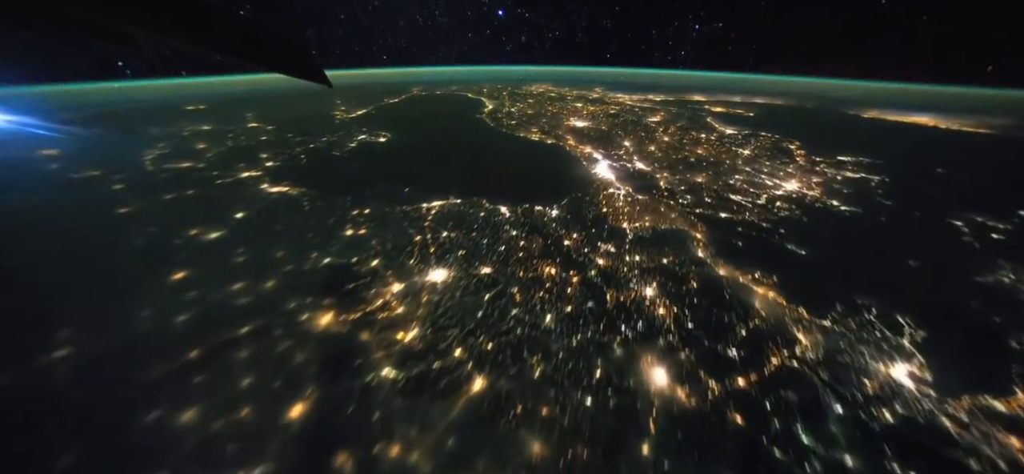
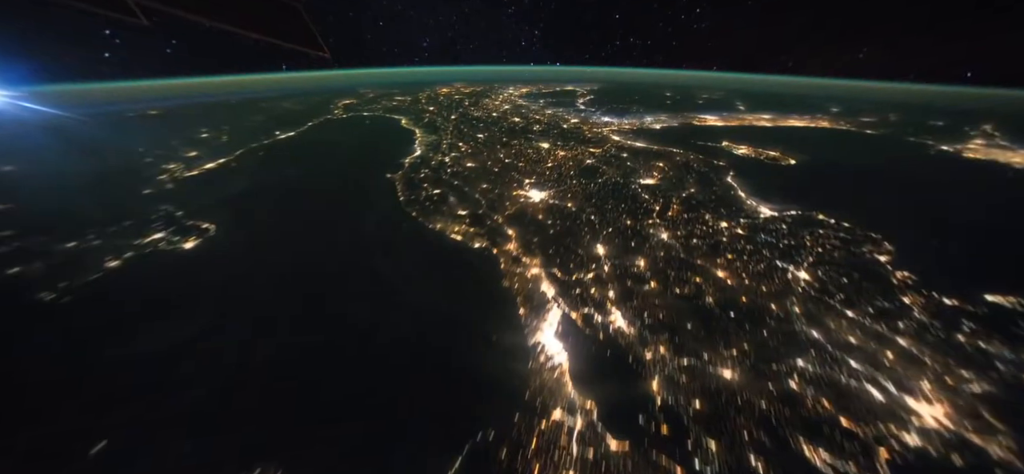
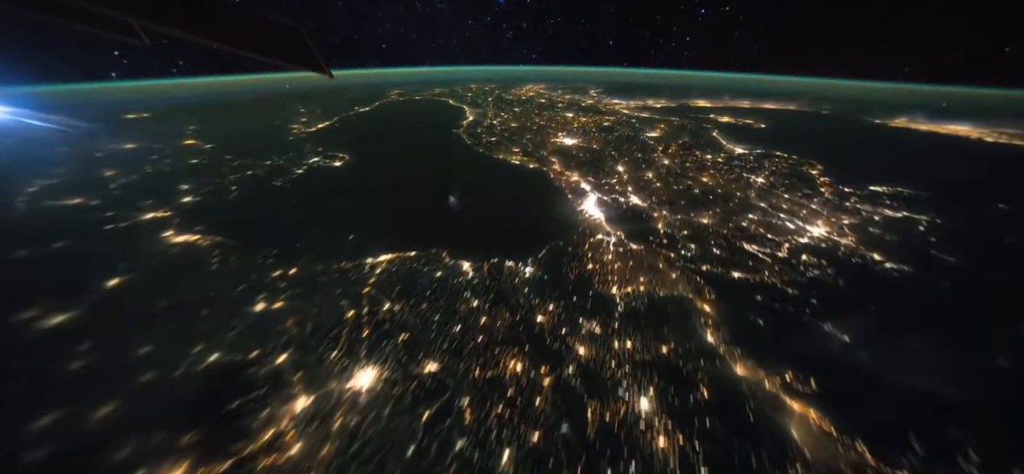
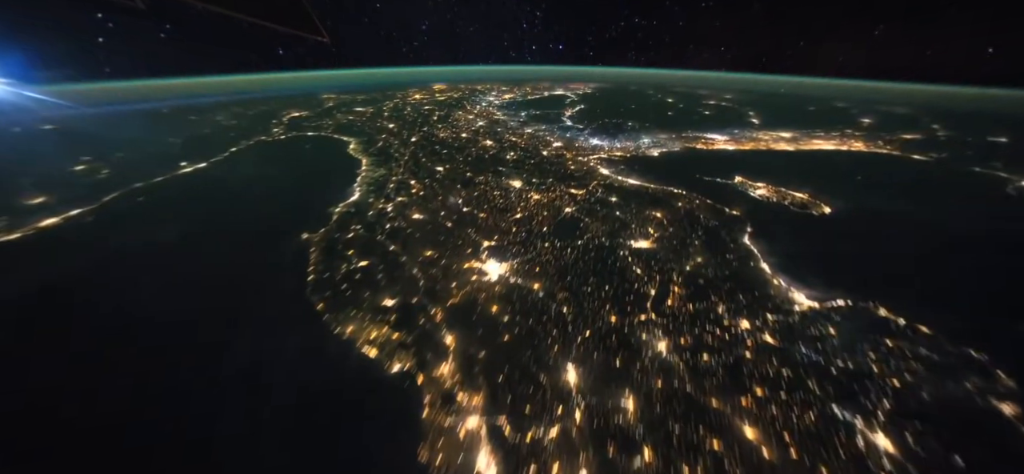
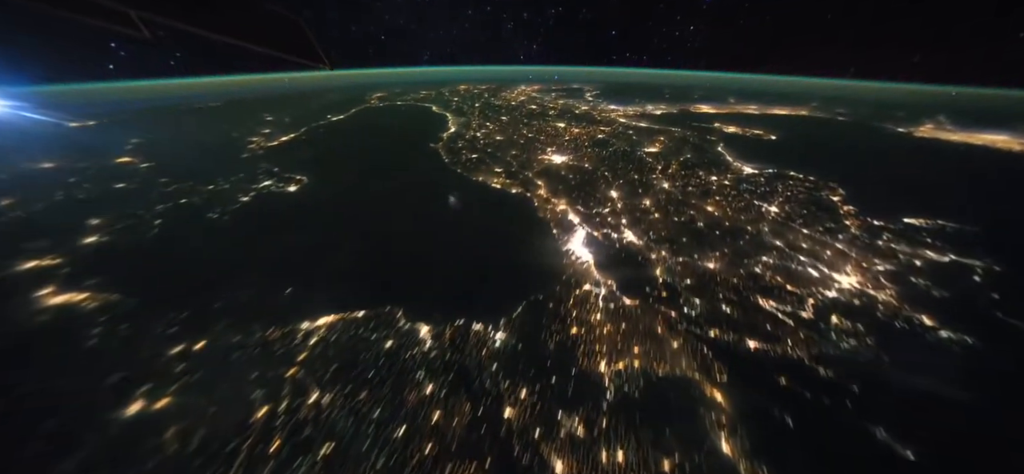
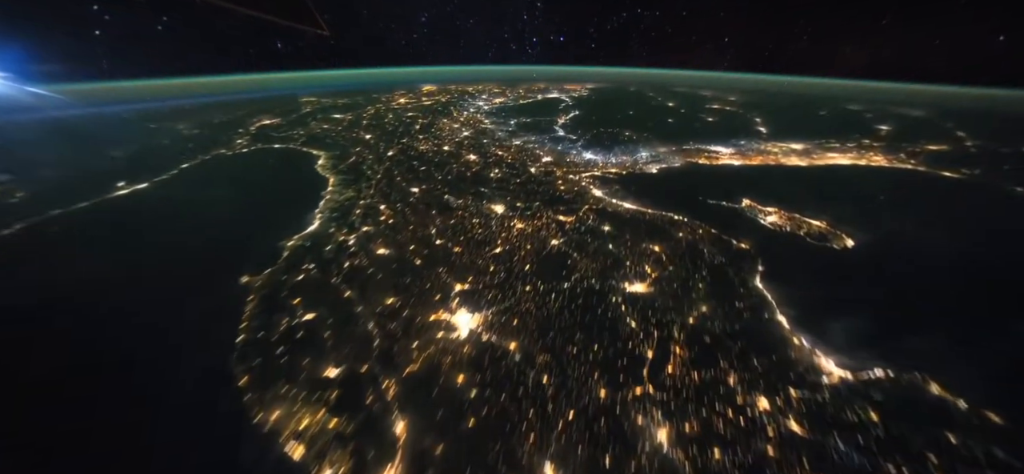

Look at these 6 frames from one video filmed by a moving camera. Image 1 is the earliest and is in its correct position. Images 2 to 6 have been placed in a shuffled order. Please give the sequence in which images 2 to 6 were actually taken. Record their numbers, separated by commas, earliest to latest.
3, 5, 2, 4, 6
